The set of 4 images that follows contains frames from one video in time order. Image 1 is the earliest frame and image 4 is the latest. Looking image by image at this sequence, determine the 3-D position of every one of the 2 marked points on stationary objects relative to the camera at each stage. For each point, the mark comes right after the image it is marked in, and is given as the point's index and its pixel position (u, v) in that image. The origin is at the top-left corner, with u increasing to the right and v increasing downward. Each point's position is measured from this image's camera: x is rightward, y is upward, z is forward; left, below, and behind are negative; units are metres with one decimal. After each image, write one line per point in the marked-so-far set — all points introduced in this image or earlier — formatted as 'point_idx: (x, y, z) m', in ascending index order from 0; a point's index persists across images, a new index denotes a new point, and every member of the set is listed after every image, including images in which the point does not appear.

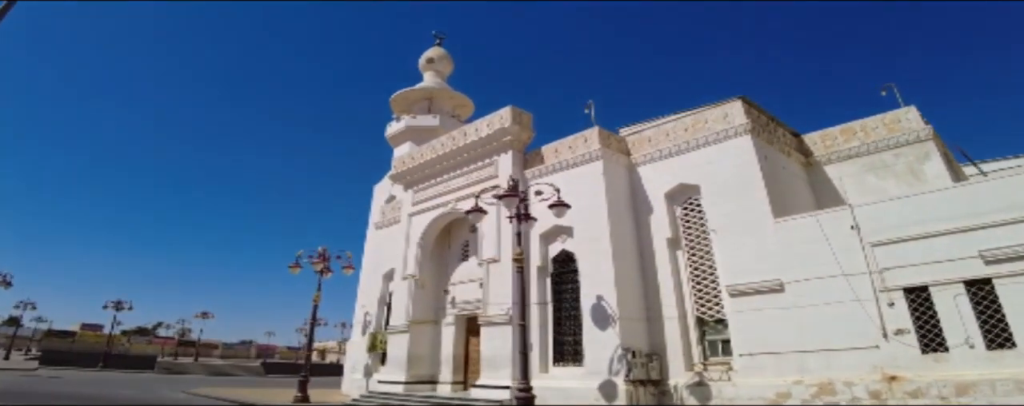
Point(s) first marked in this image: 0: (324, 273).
0: (-5.5, -2.0, +14.5) m
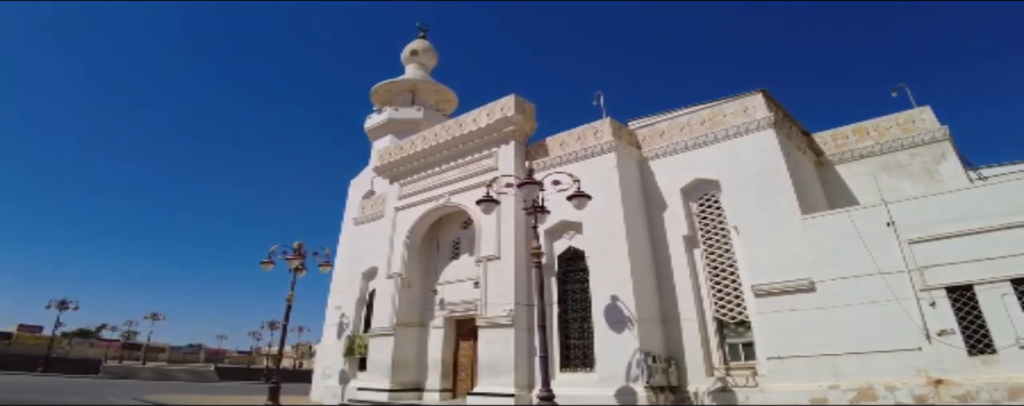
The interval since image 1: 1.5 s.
0: (-5.7, -1.8, +13.3) m
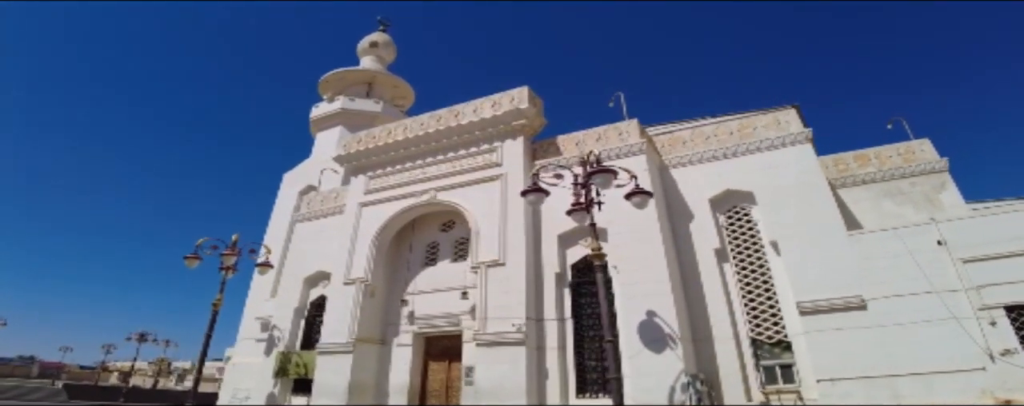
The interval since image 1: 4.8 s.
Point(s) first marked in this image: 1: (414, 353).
0: (-6.1, -1.5, +10.9) m
1: (-2.0, -3.2, +10.6) m
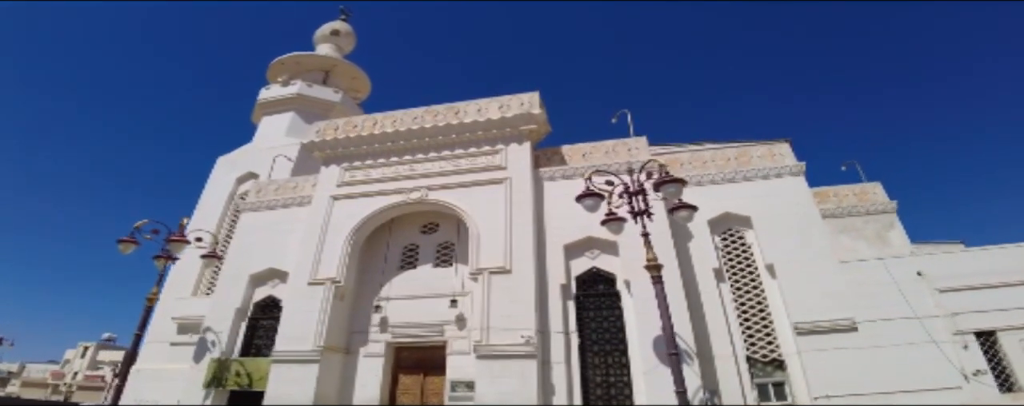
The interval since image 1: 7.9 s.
0: (-6.3, -1.1, +9.2) m
1: (-2.4, -3.1, +9.7) m
